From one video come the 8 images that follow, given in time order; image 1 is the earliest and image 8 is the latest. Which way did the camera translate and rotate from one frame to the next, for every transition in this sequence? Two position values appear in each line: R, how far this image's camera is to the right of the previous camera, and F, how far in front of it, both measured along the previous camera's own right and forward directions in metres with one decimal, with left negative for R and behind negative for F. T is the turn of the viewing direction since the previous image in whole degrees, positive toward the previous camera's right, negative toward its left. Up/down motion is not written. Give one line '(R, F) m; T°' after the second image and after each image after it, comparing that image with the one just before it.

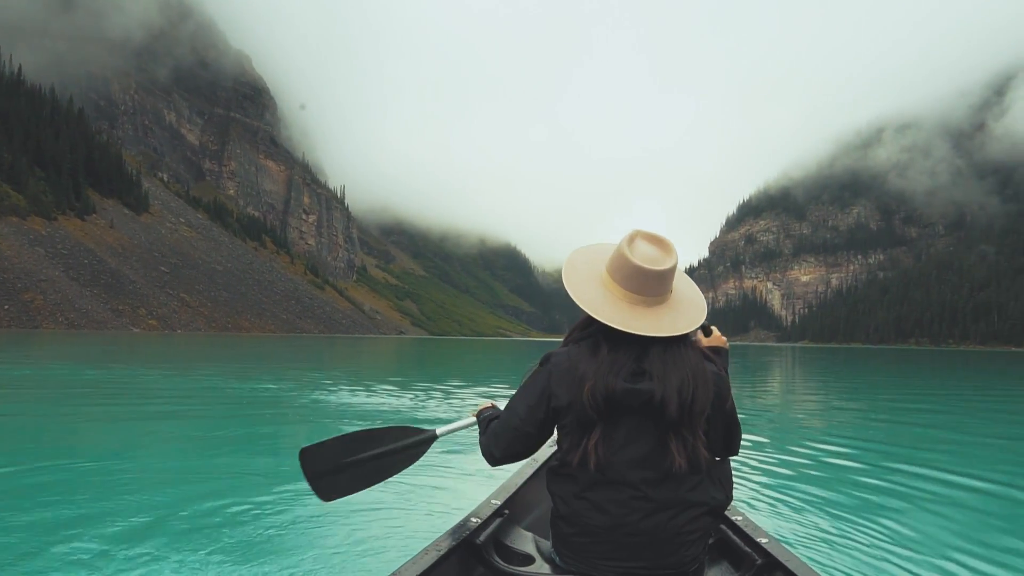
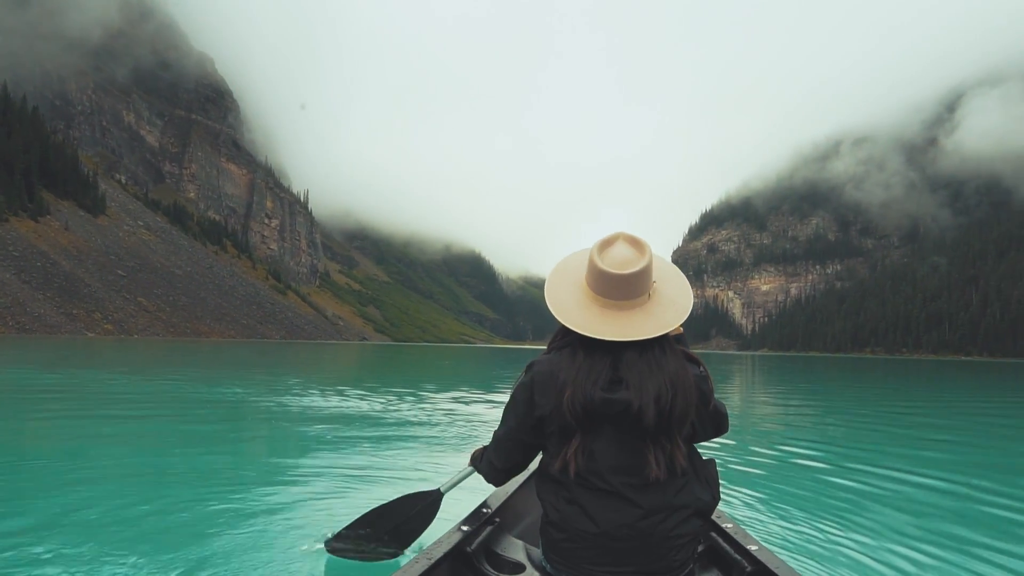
(-1.3, +0.1) m; +3°
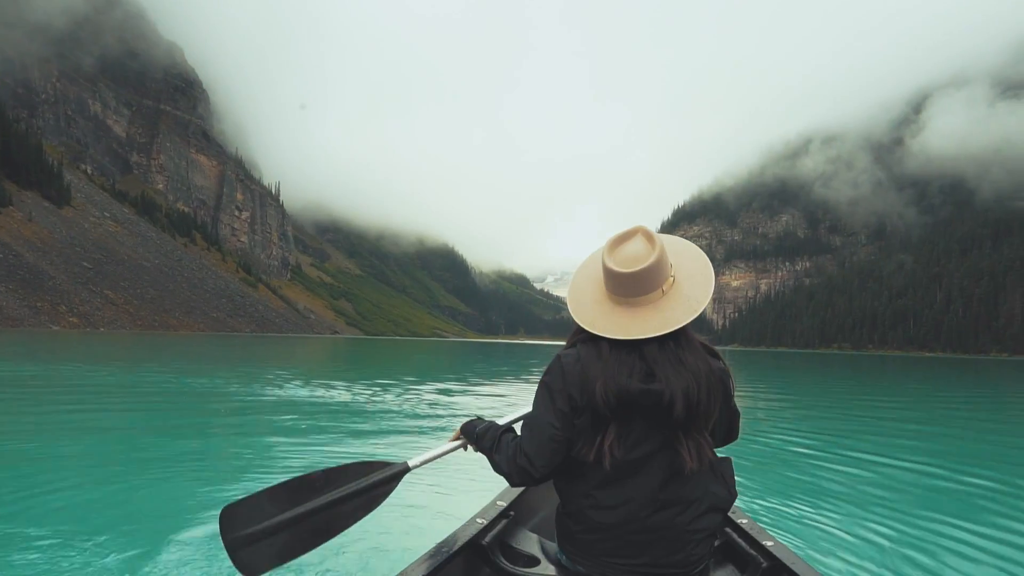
(-1.4, +0.3) m; 0°
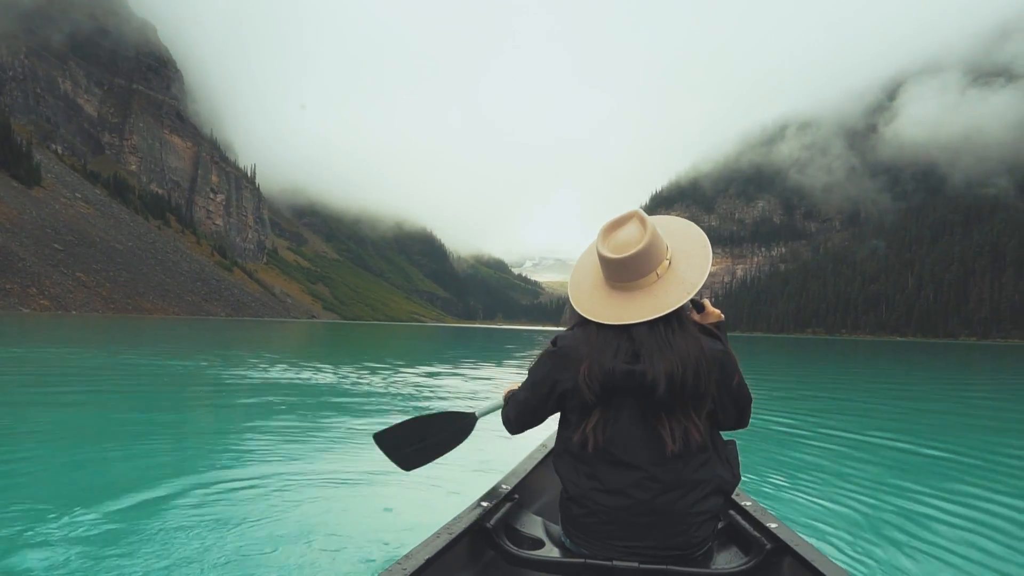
(-0.6, +0.4) m; 0°
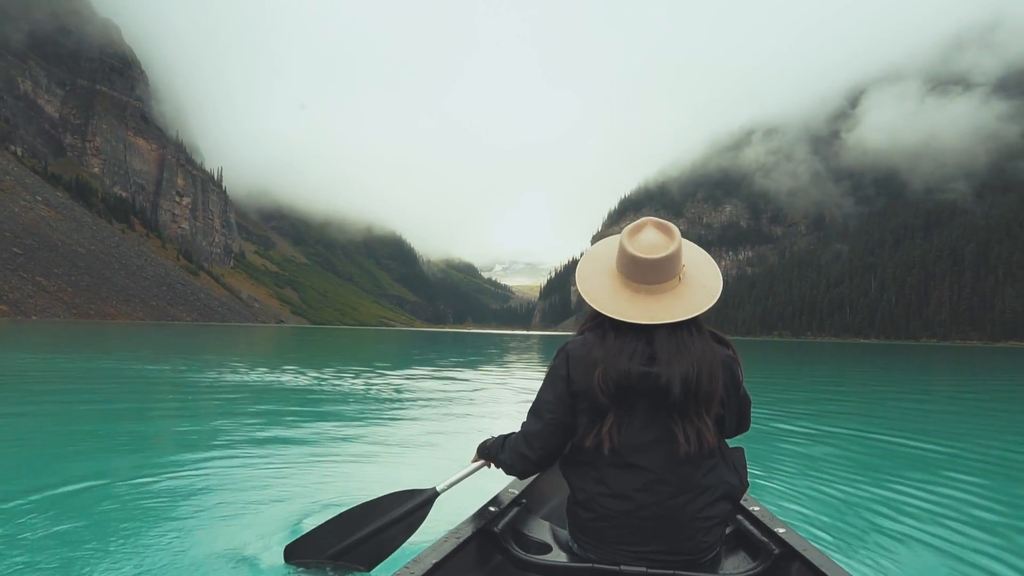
(-0.5, 0.0) m; 0°
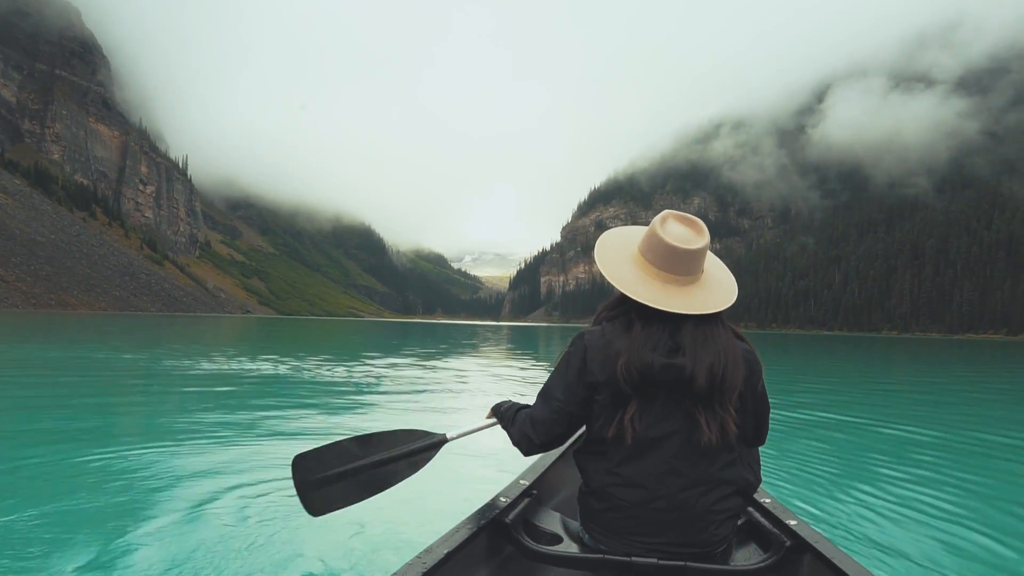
(-0.5, +0.2) m; 0°
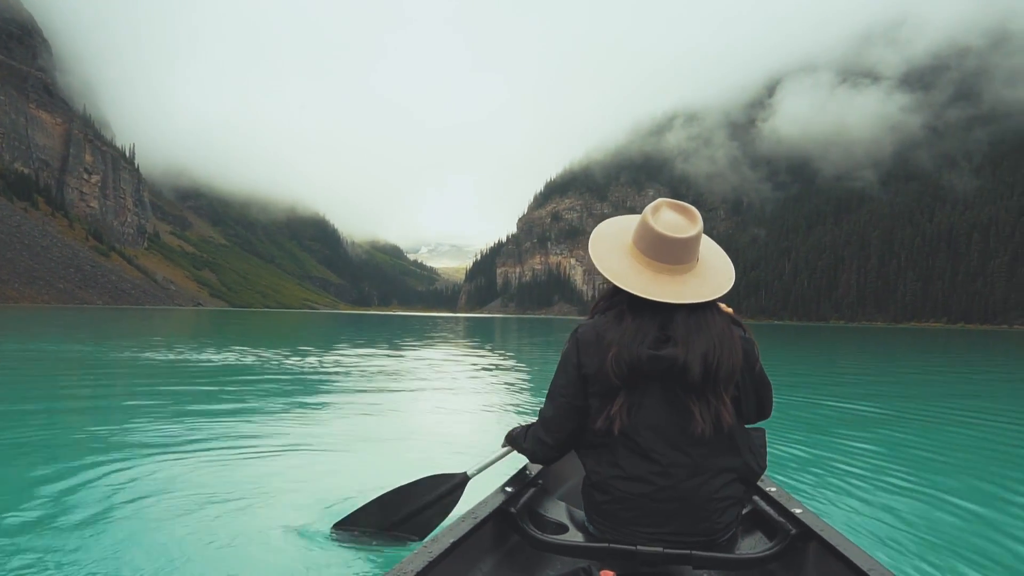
(-0.2, +0.1) m; 0°
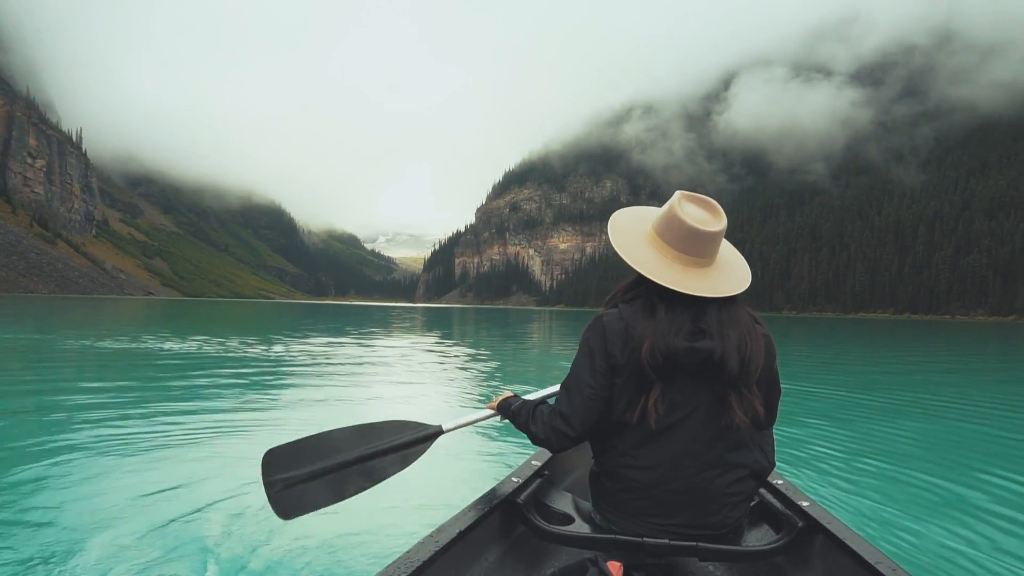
(-0.5, +0.3) m; 0°
